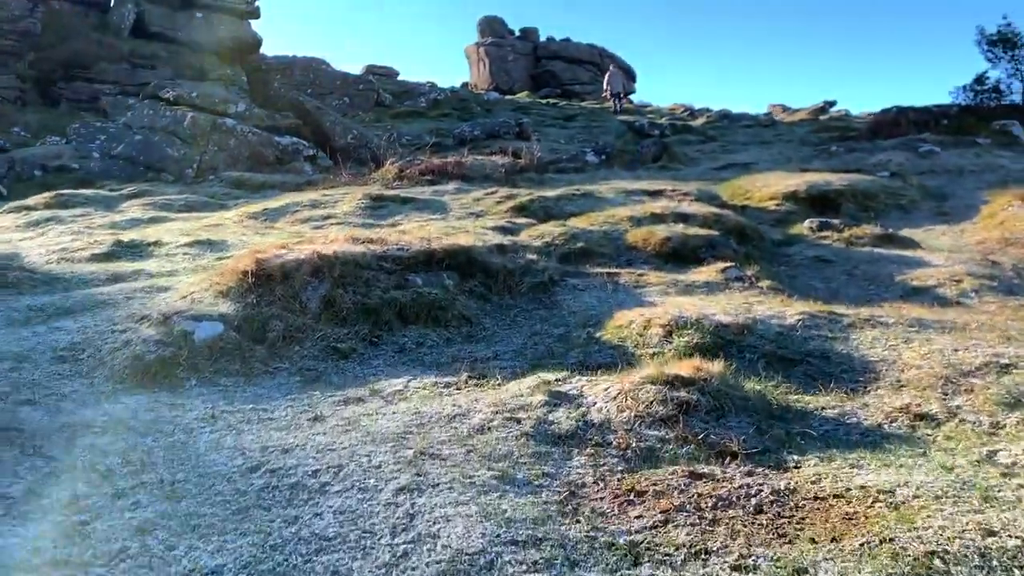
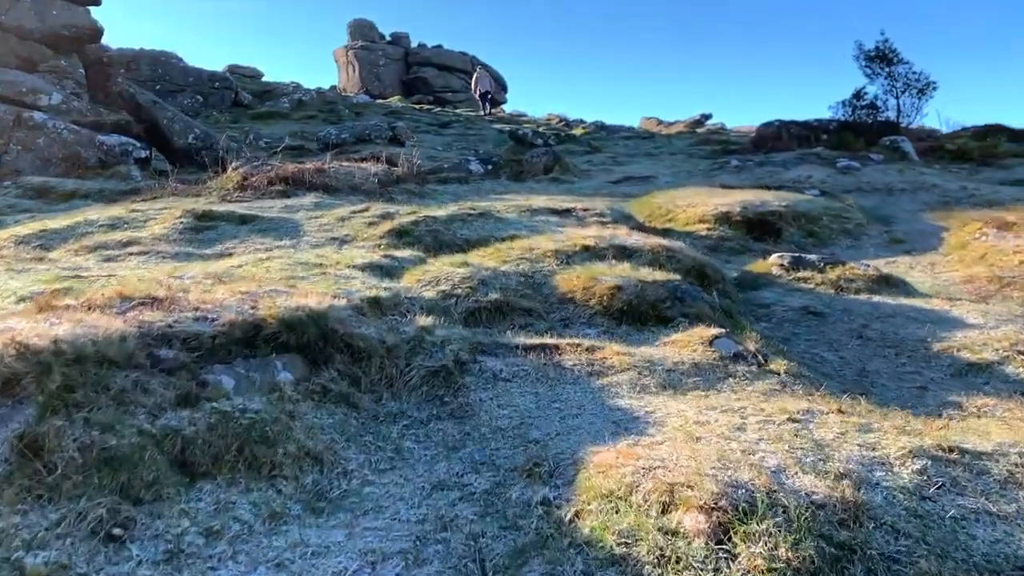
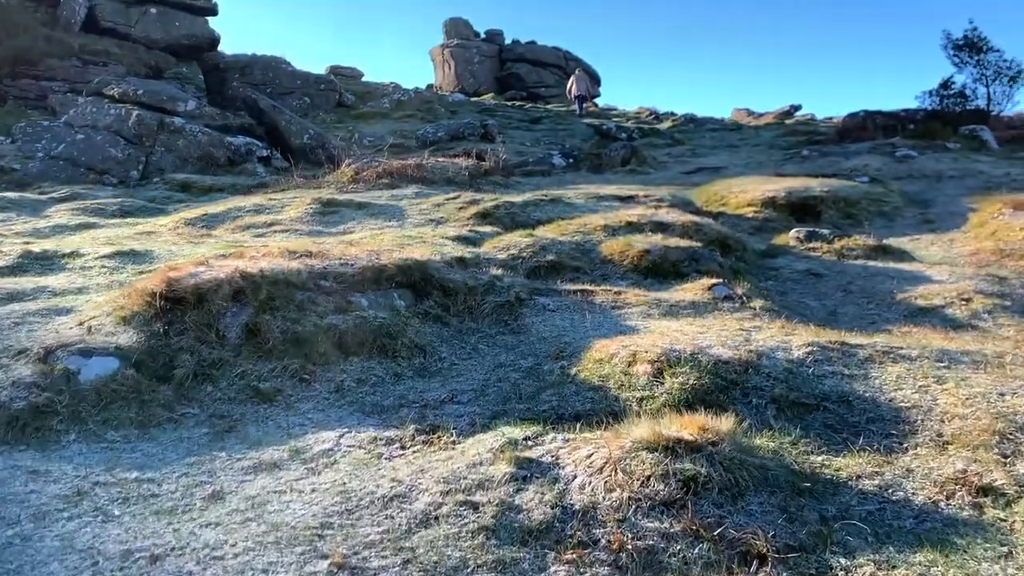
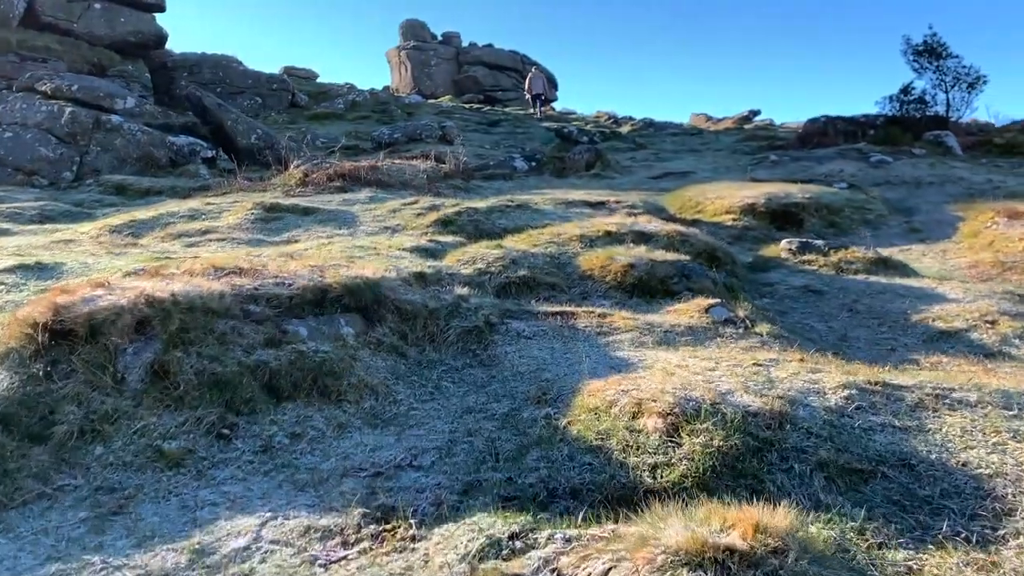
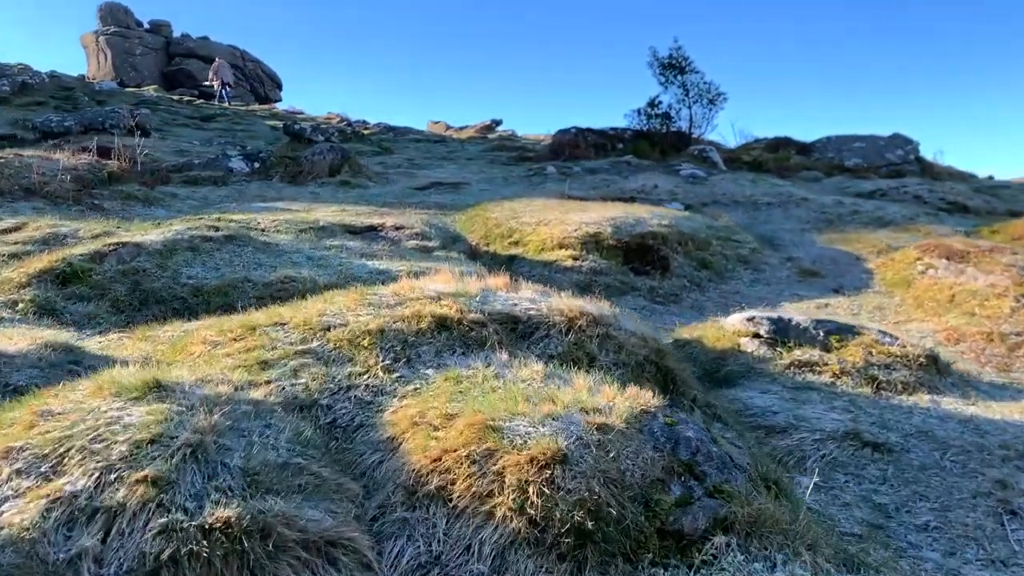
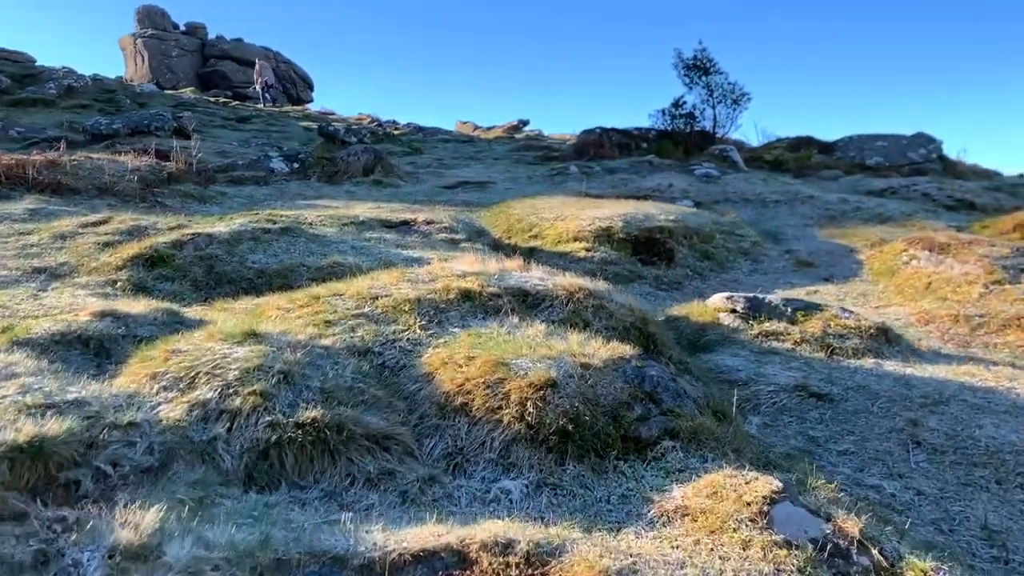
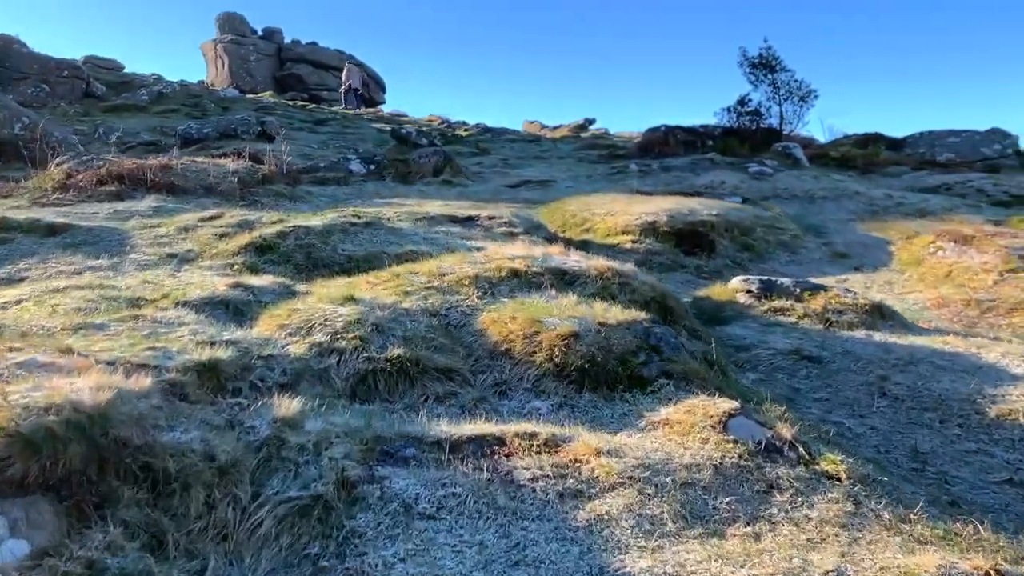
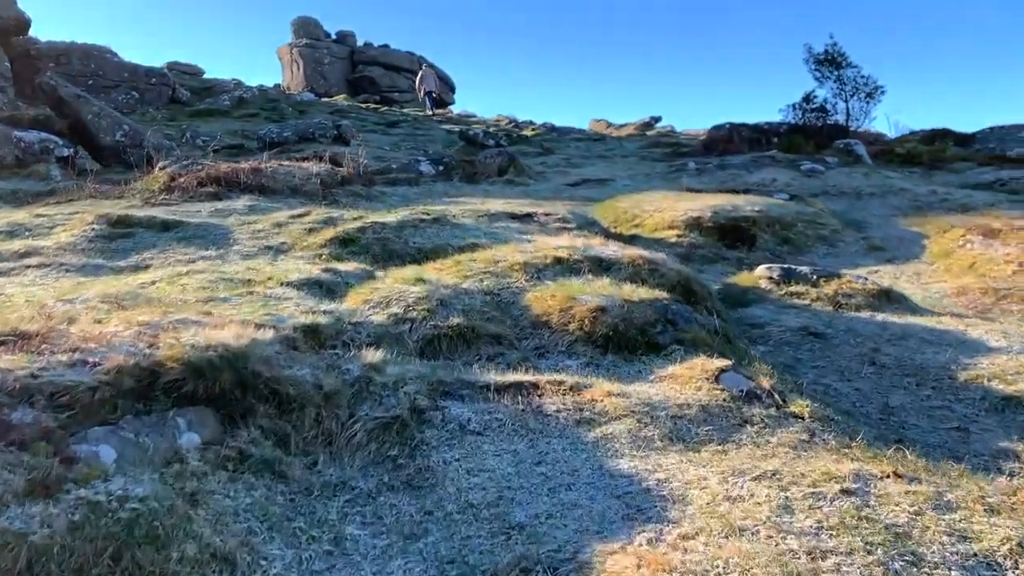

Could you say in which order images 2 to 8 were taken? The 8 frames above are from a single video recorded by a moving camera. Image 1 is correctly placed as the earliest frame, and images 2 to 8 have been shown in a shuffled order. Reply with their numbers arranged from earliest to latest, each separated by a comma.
3, 4, 2, 8, 7, 6, 5
